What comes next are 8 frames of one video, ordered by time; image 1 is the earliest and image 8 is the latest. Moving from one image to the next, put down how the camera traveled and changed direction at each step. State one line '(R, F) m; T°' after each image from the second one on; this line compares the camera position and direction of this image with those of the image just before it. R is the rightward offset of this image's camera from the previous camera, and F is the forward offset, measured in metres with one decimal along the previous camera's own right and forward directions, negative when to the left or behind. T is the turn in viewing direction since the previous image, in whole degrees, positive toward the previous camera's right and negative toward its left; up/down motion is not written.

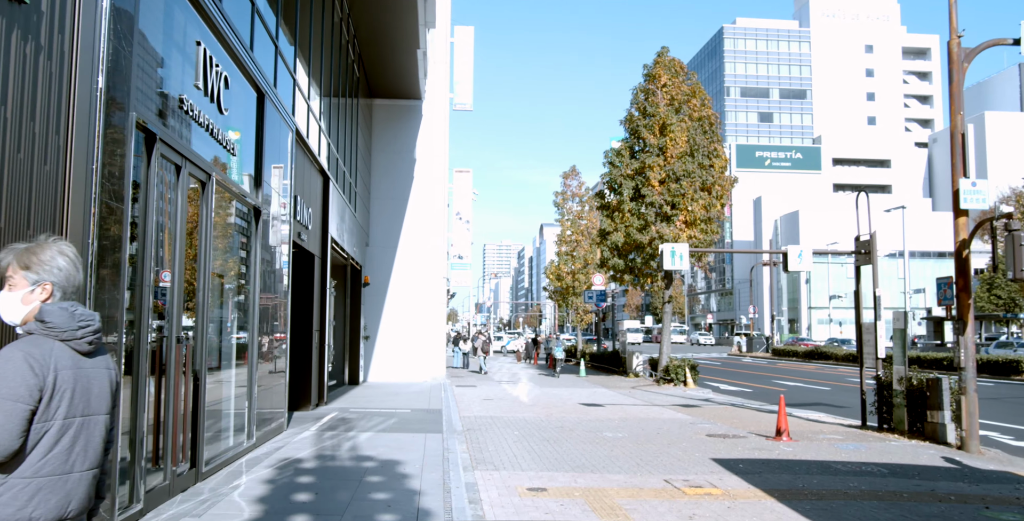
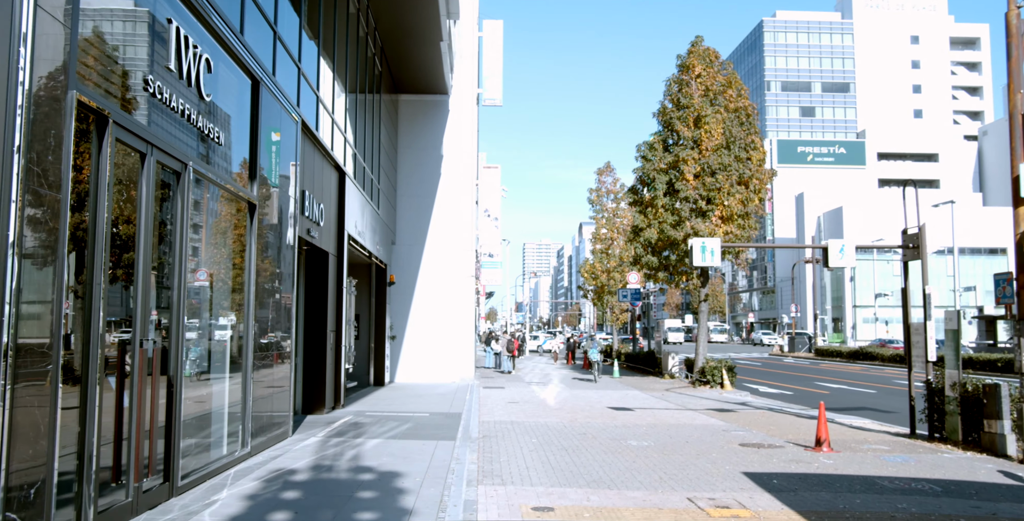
(+0.3, +0.6) m; -3°
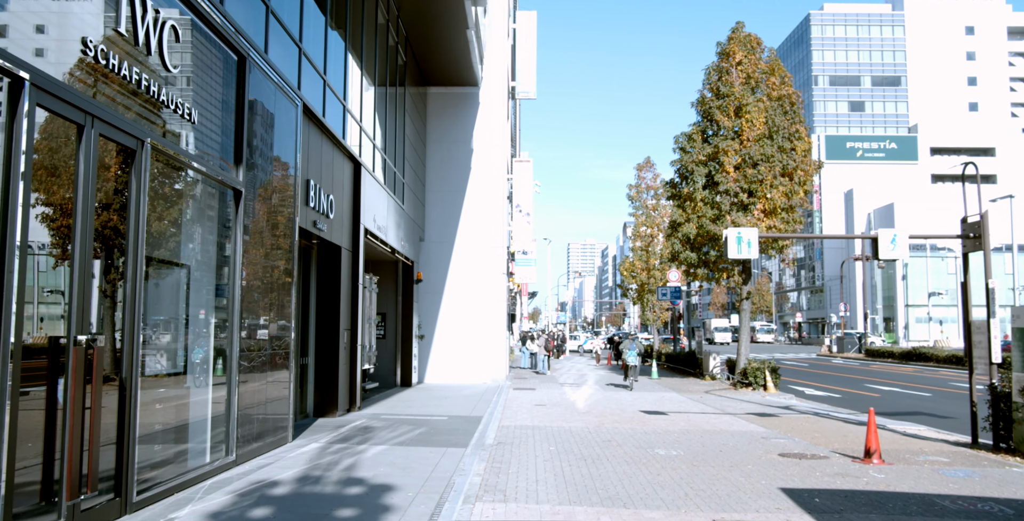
(+0.4, +0.8) m; -4°
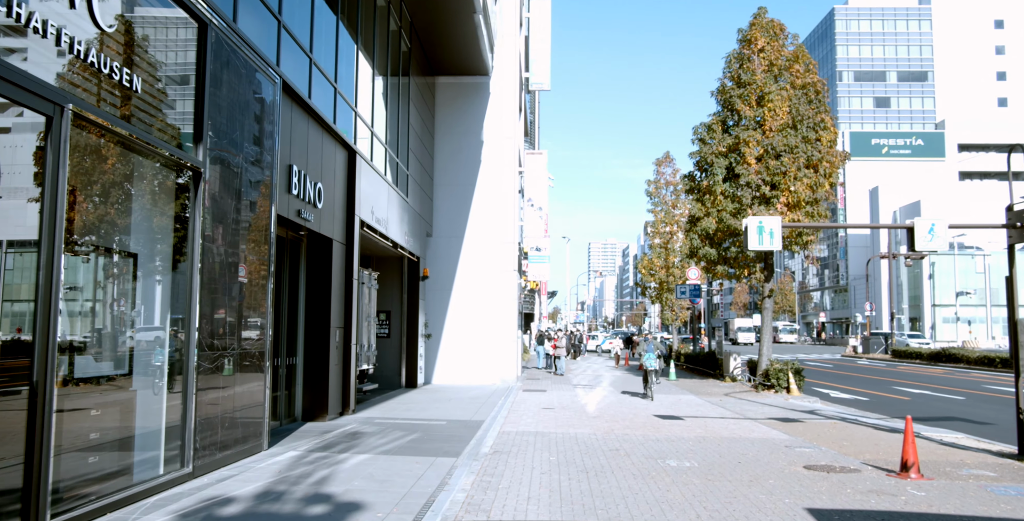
(+0.3, +0.9) m; -2°
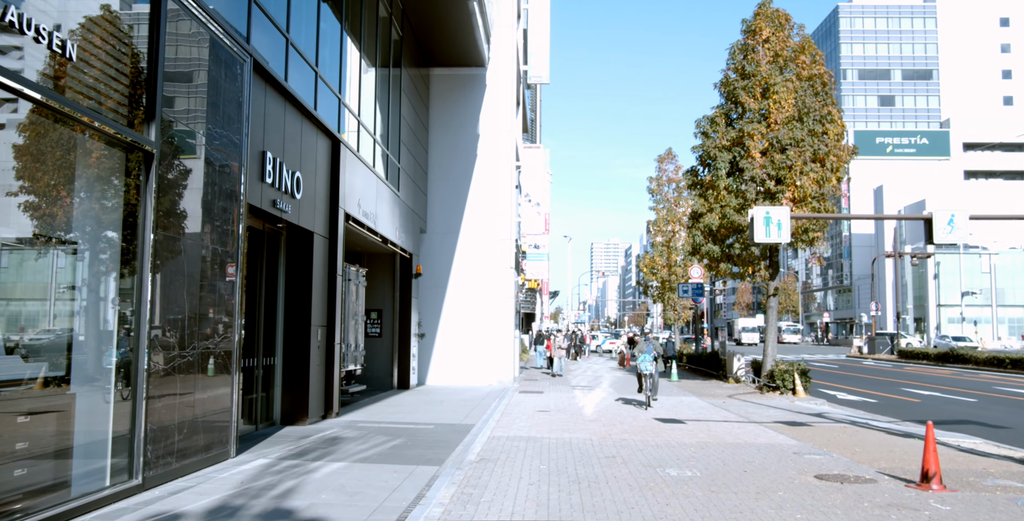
(+0.2, +0.7) m; 0°
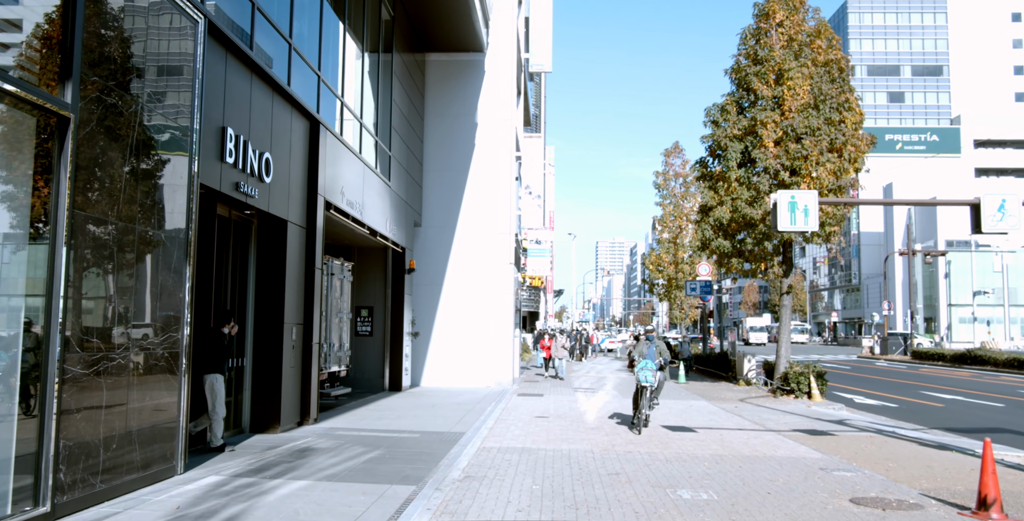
(+0.2, +1.1) m; 0°
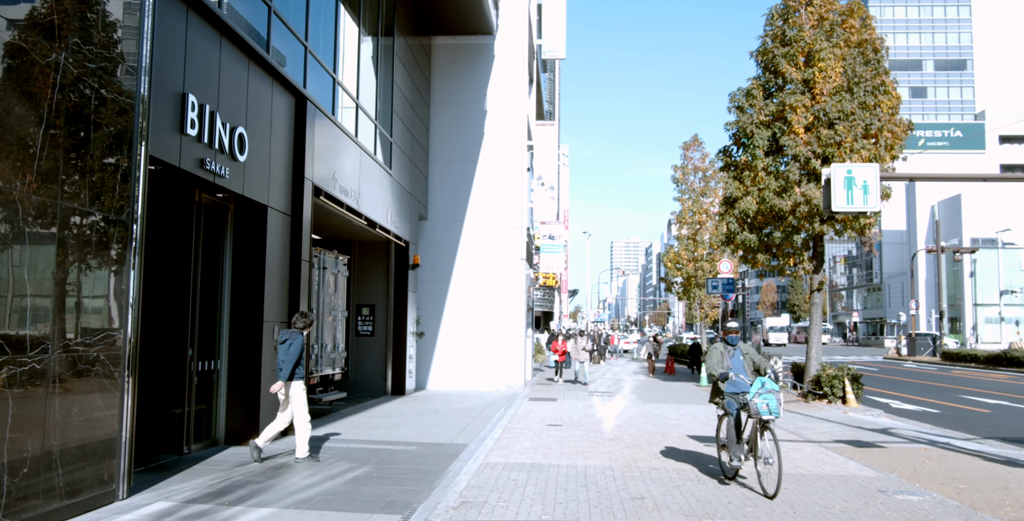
(+0.1, +1.2) m; -1°
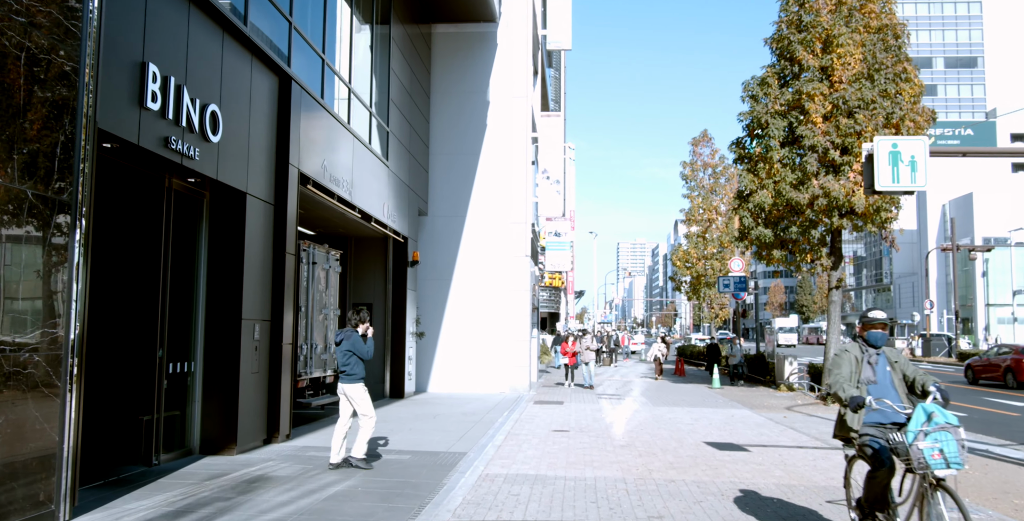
(+0.1, +0.8) m; -1°
